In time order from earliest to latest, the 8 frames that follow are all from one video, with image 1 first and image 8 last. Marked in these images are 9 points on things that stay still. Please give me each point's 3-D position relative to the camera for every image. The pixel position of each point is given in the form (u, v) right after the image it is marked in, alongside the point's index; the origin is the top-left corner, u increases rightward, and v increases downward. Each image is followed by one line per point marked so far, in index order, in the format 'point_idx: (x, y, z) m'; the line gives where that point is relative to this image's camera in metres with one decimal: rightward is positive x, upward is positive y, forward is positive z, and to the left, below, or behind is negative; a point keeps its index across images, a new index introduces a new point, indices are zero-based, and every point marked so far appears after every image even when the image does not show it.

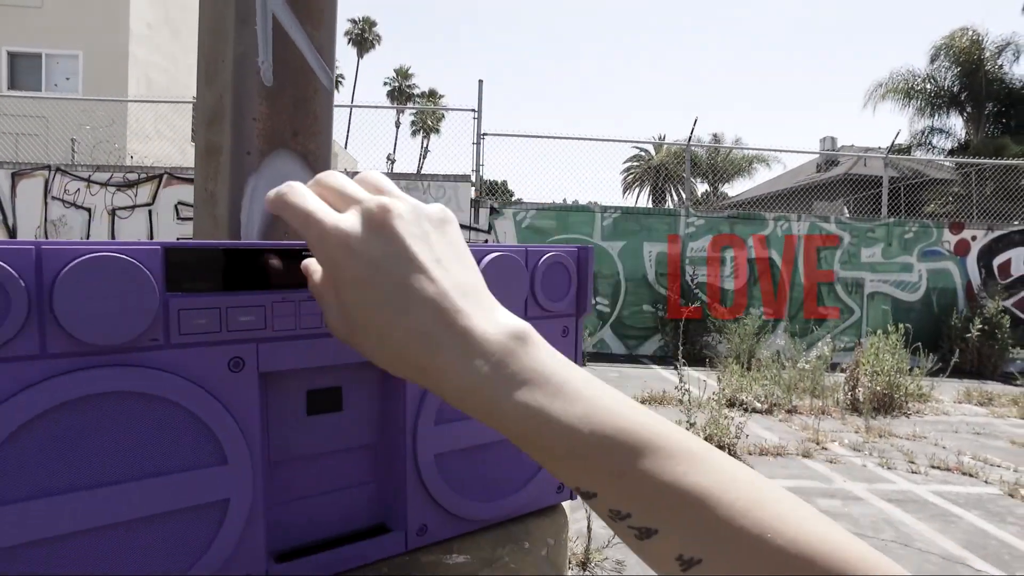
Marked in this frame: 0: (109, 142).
0: (-7.5, +2.7, +12.0) m
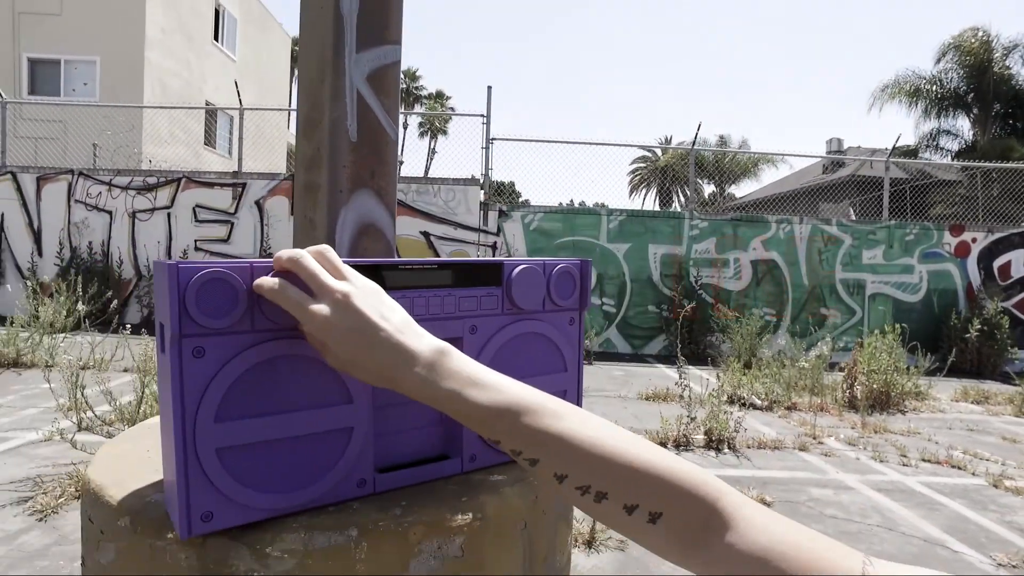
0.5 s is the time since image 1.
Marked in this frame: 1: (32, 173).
0: (-7.4, +2.7, +12.4) m
1: (-6.8, +1.6, +9.1) m
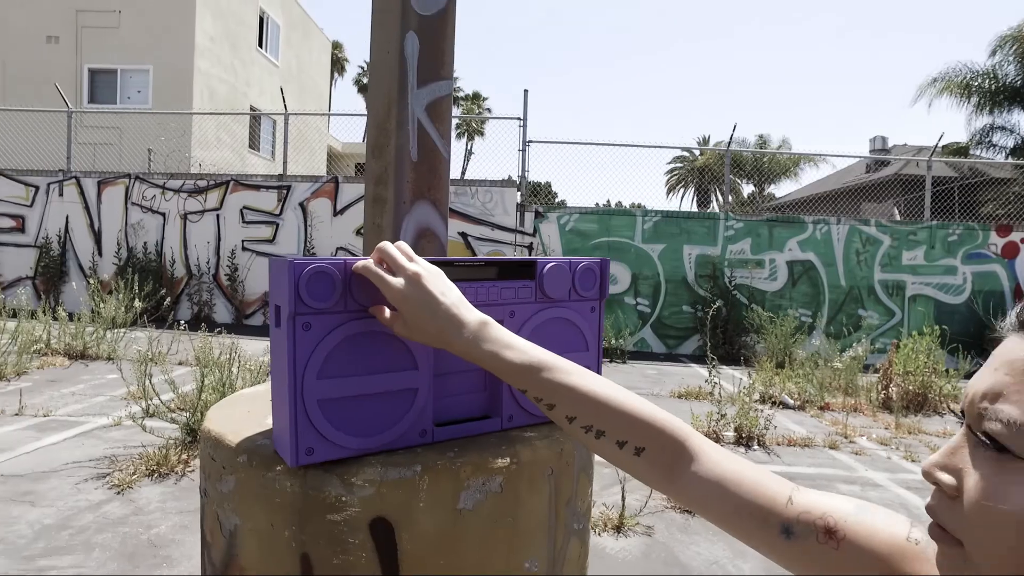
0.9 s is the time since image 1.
0: (-6.7, +2.7, +12.9) m
1: (-6.3, +1.7, +9.7) m
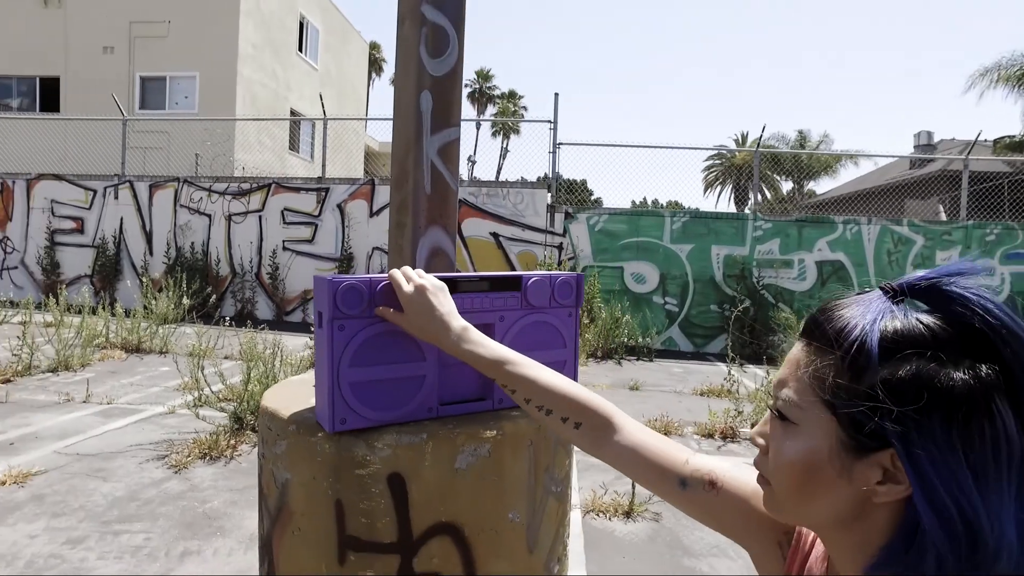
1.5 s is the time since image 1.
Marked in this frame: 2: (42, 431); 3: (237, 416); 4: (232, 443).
0: (-6.0, +2.8, +13.5) m
1: (-5.8, +1.7, +10.2) m
2: (-3.0, -0.9, +4.2) m
3: (-1.8, -0.8, +4.1) m
4: (-1.7, -0.9, +3.9) m
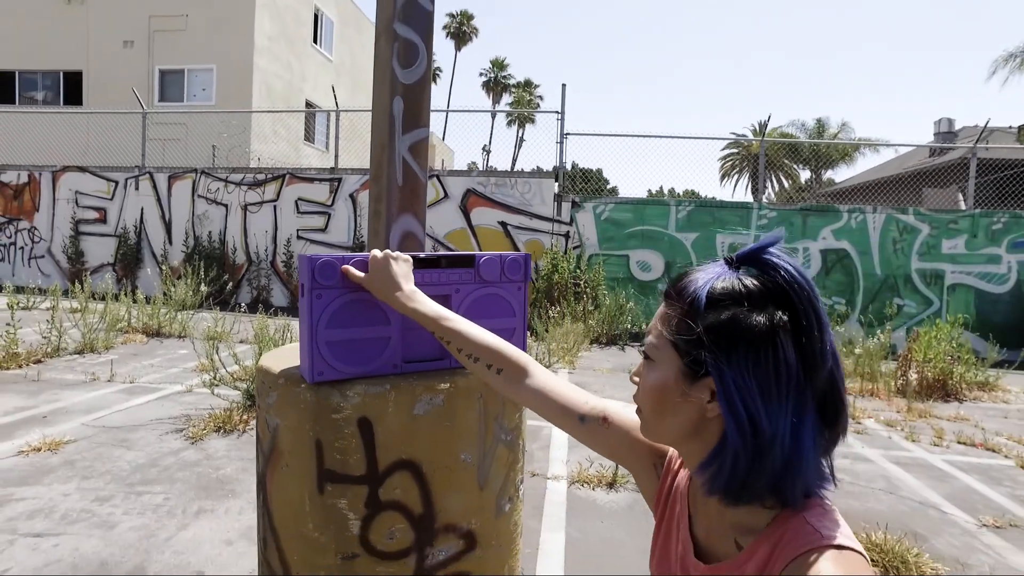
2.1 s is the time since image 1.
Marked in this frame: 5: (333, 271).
0: (-5.8, +3.0, +13.9) m
1: (-5.7, +1.9, +10.6) m
2: (-3.1, -0.8, +4.5) m
3: (-1.8, -0.7, +4.4) m
4: (-1.7, -0.8, +4.2) m
5: (-0.4, 0.0, +1.3) m
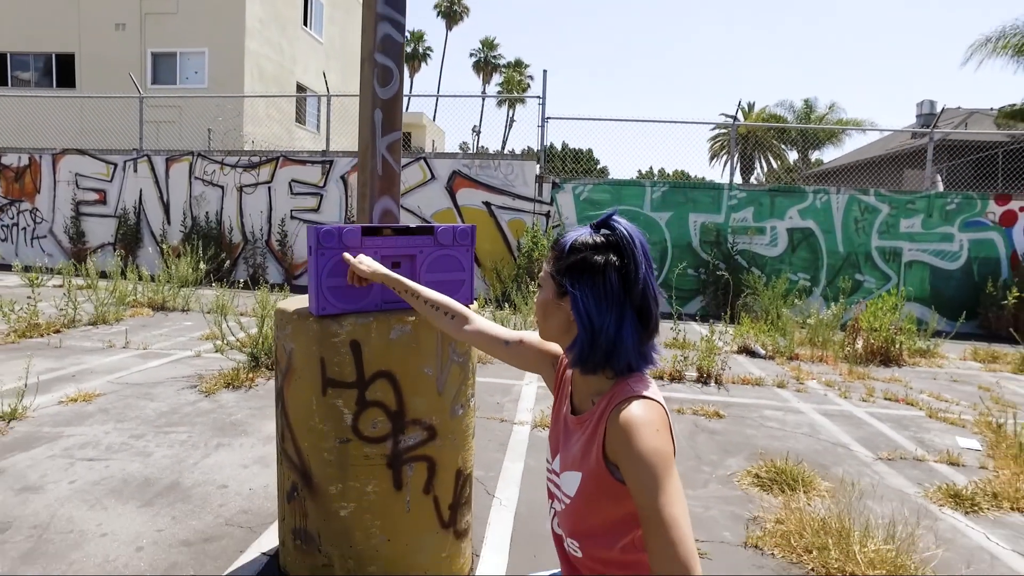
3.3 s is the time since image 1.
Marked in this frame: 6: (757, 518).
0: (-6.1, +3.5, +14.3) m
1: (-6.0, +2.3, +11.0) m
2: (-3.3, -0.6, +5.1) m
3: (-2.0, -0.5, +5.0) m
4: (-1.9, -0.6, +4.8) m
5: (-0.5, +0.1, +1.9) m
6: (+1.2, -1.1, +3.1) m
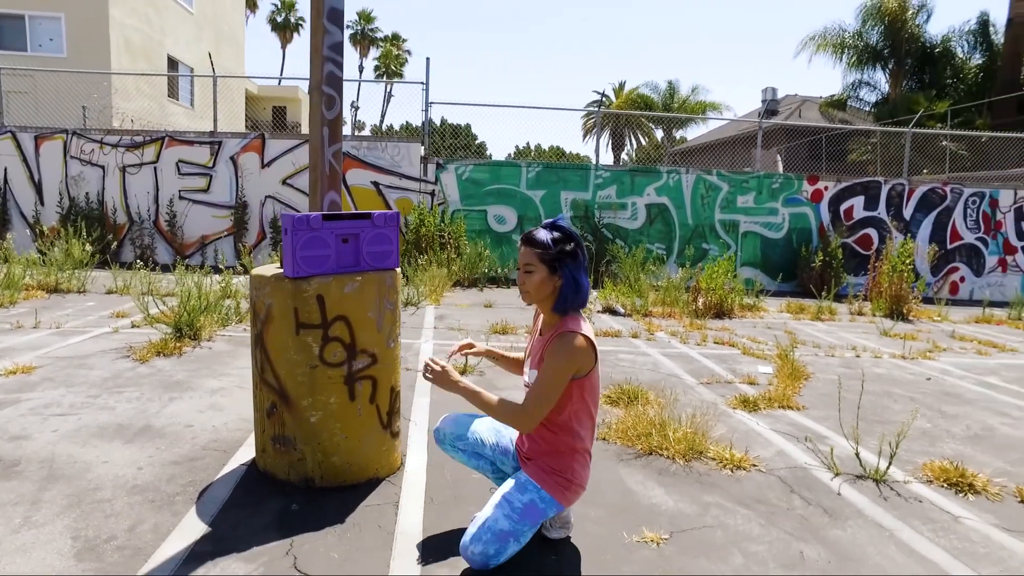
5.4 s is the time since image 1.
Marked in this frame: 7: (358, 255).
0: (-8.7, +3.9, +13.7) m
1: (-7.9, +2.5, +10.6) m
2: (-4.1, -0.5, +5.3) m
3: (-2.8, -0.3, +5.5) m
4: (-2.8, -0.5, +5.3) m
5: (-0.9, +0.3, +2.7) m
6: (+0.6, -0.9, +4.2) m
7: (-0.7, +0.1, +2.9) m
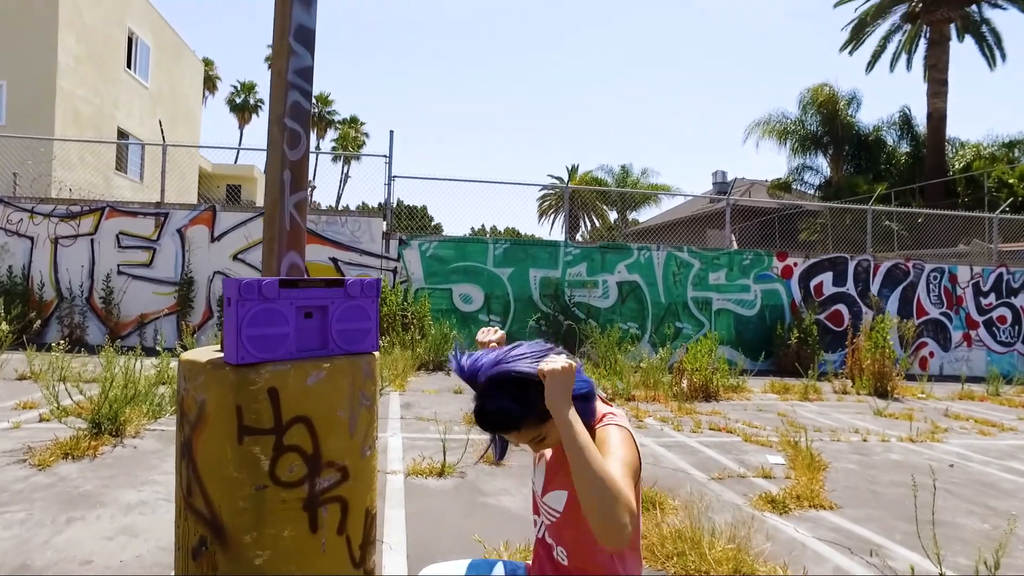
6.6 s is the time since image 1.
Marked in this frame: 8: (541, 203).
0: (-9.4, +2.2, +12.8) m
1: (-8.4, +1.3, +9.6) m
2: (-4.2, -1.1, +4.3) m
3: (-3.0, -0.9, +4.6) m
4: (-2.9, -1.1, +4.4) m
5: (-0.8, 0.0, +2.0) m
6: (+0.6, -1.3, +3.4) m
7: (-0.6, -0.2, +2.2) m
8: (+0.3, +1.5, +12.0) m
